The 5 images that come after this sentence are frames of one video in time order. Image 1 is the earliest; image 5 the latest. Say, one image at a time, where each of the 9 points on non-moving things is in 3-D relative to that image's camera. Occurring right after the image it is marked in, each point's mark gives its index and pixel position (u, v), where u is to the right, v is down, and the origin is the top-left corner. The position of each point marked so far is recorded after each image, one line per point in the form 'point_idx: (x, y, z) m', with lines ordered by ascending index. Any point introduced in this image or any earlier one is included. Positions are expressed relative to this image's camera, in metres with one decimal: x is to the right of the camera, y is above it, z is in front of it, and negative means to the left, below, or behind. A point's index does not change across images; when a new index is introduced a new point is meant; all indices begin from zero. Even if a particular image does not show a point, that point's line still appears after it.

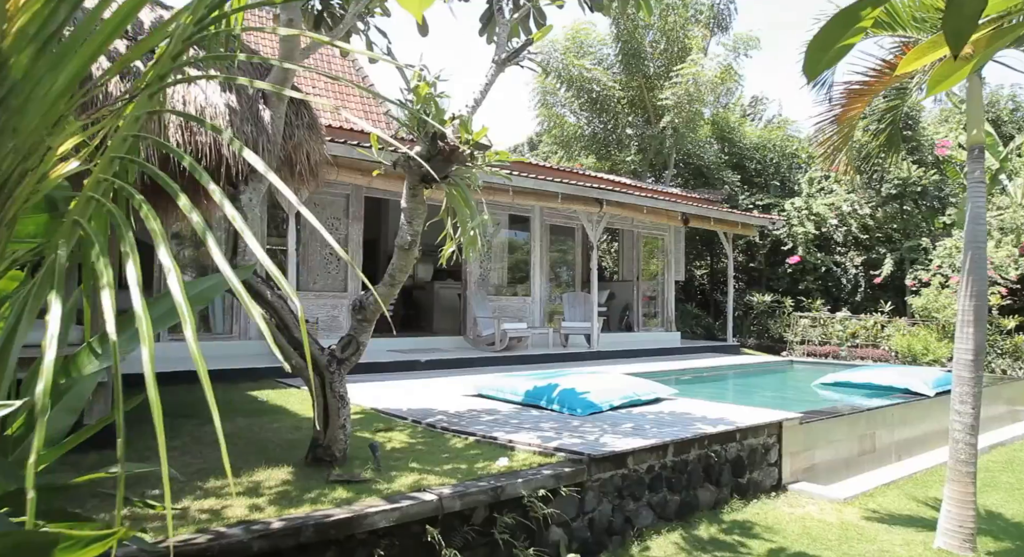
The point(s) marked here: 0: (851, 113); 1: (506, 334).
0: (+2.3, +1.1, +4.9) m
1: (-0.1, -0.8, +10.4) m
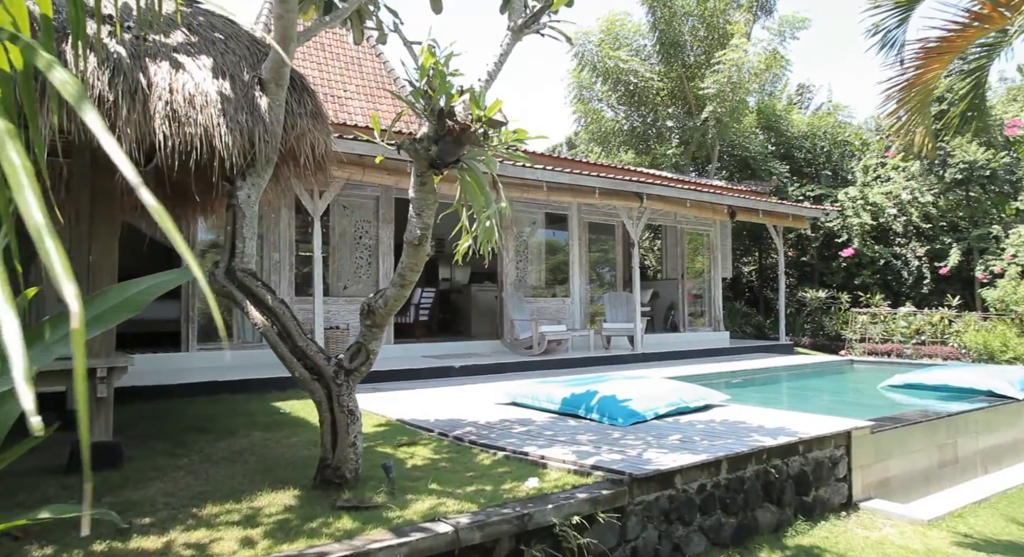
0: (+2.4, +1.2, +4.3) m
1: (+0.4, -0.8, +9.9) m
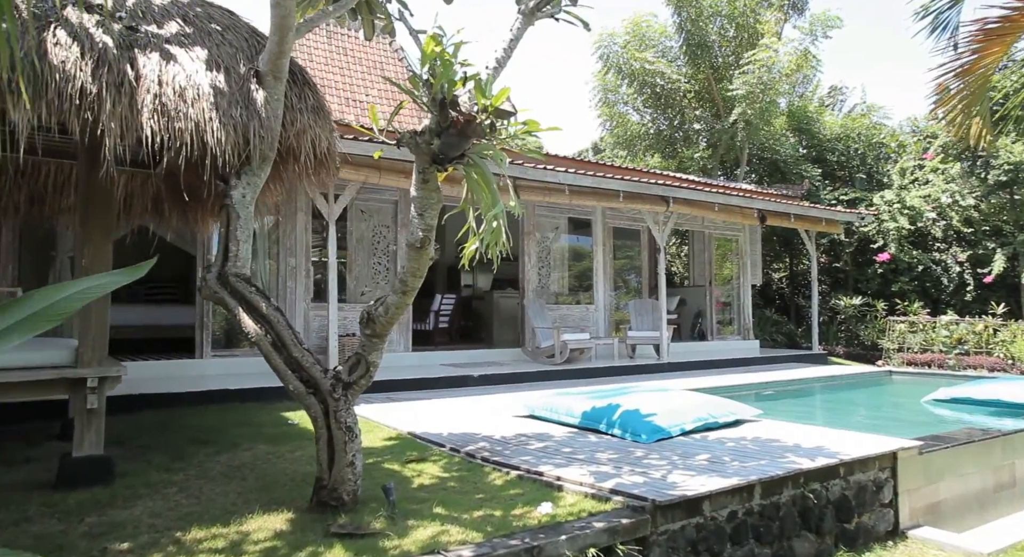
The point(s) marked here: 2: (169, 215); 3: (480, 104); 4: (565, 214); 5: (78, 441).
0: (+2.5, +1.2, +4.0) m
1: (+0.7, -0.9, +9.6) m
2: (-3.0, +0.5, +6.4) m
3: (-0.1, +0.7, +2.9) m
4: (+0.8, +0.9, +10.9) m
5: (-2.3, -0.9, +3.9) m
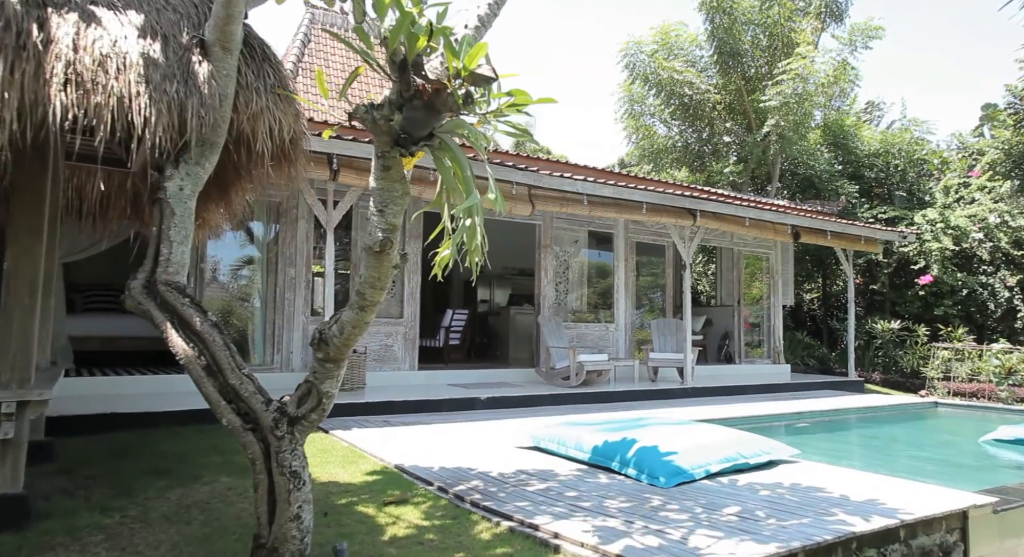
0: (+2.5, +1.1, +3.3) m
1: (+0.8, -1.1, +8.9) m
2: (-2.9, +0.5, +5.9) m
3: (-0.2, +0.6, +2.3) m
4: (+1.0, +0.7, +10.2) m
5: (-2.4, -0.9, +3.4) m
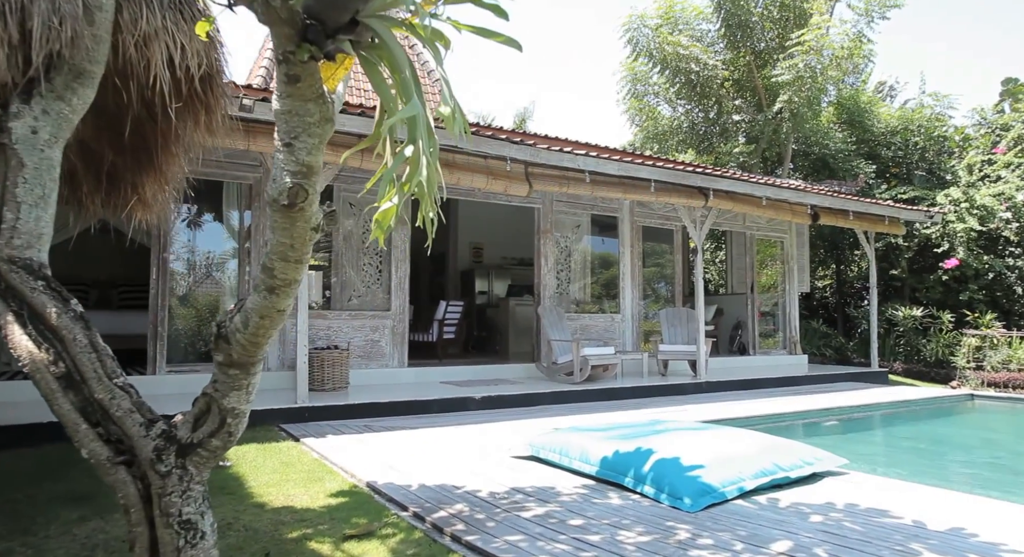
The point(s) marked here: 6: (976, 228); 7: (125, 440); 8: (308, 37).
0: (+2.4, +1.2, +2.4) m
1: (+0.8, -0.9, +8.1) m
2: (-3.0, +0.6, +5.1) m
3: (-0.3, +0.7, +1.5) m
4: (+1.0, +0.9, +9.4) m
5: (-2.4, -0.8, +2.6) m
6: (+7.3, +0.8, +11.5) m
7: (-1.0, -0.4, +2.0) m
8: (-0.4, +0.5, +1.6) m
